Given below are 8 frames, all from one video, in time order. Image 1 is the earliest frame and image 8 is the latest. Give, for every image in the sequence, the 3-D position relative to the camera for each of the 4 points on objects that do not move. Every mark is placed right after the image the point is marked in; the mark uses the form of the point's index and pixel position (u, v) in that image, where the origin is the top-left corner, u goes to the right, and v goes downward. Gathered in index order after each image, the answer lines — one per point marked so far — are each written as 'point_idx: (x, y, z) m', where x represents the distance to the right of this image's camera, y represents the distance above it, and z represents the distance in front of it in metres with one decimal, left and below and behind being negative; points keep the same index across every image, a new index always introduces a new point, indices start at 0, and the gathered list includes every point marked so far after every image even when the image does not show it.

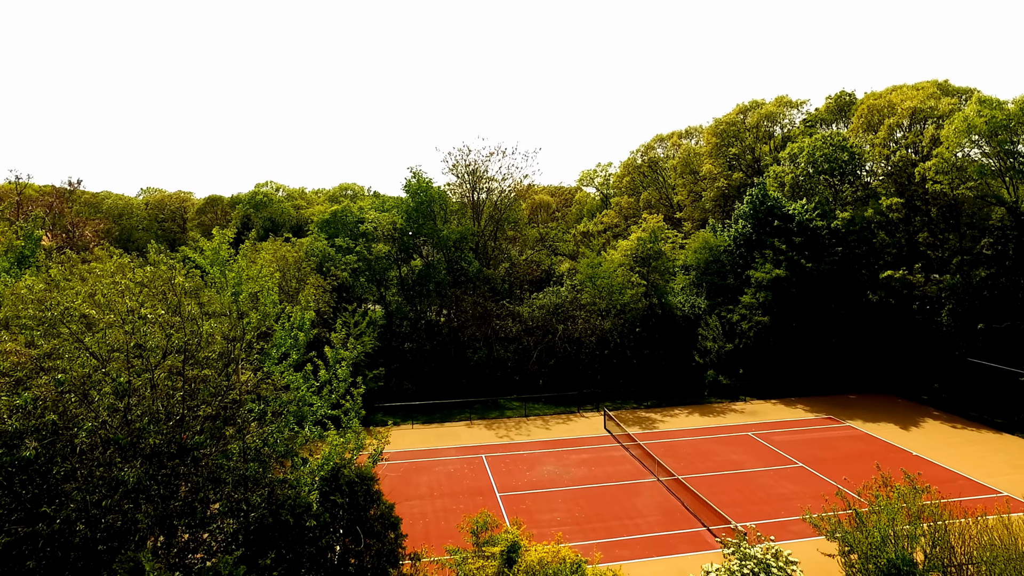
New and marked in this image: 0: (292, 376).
0: (-2.3, -0.9, +7.8) m
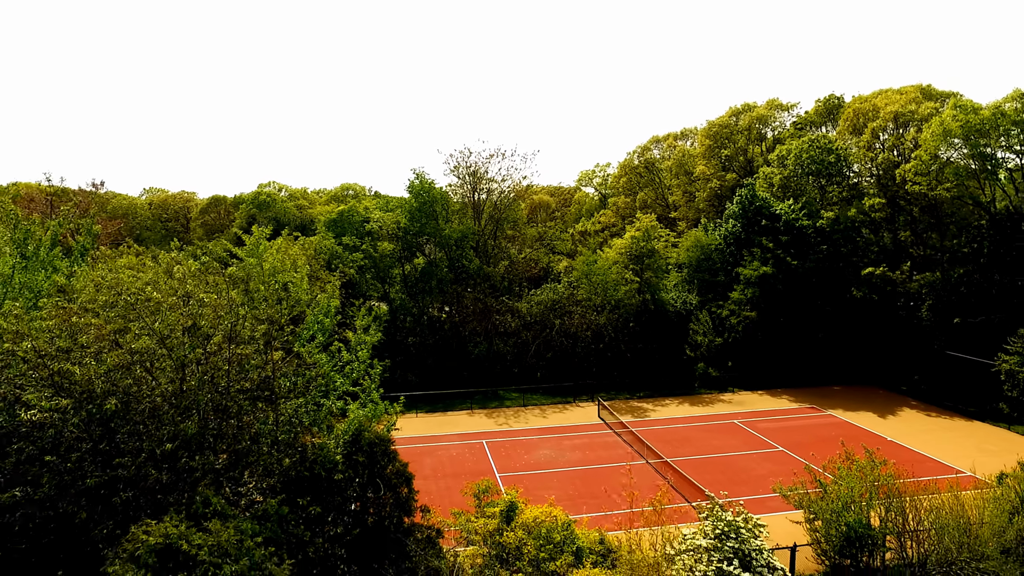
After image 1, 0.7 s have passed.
0: (-2.3, -0.8, +8.8) m
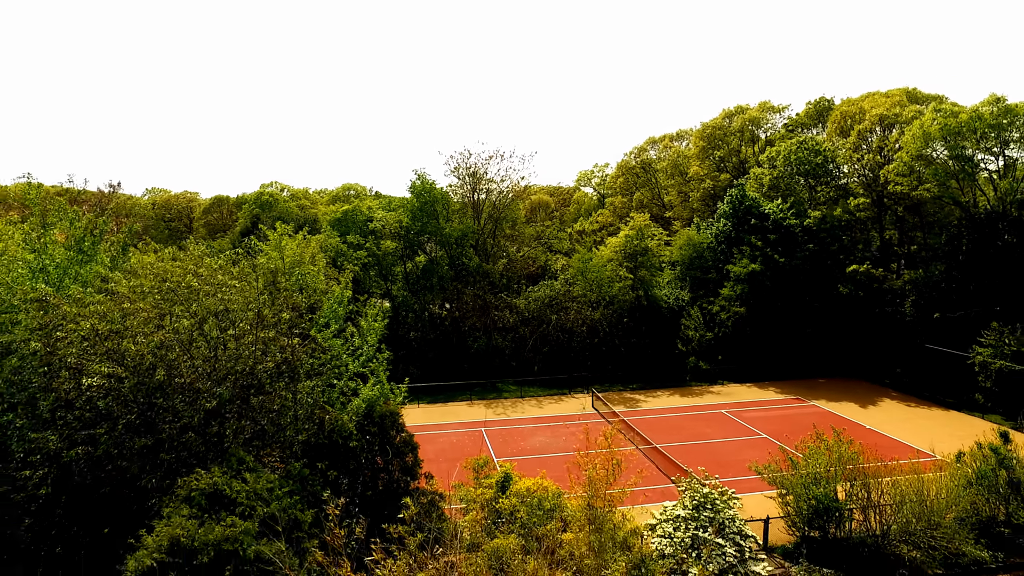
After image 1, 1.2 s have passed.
0: (-2.4, -0.7, +9.8) m
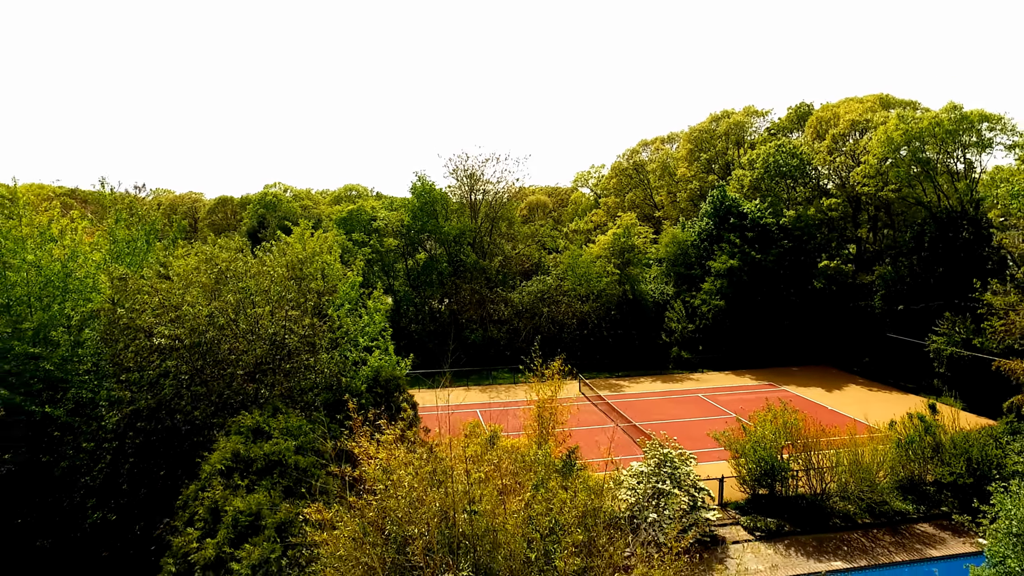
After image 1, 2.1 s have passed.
0: (-2.6, -0.5, +11.5) m
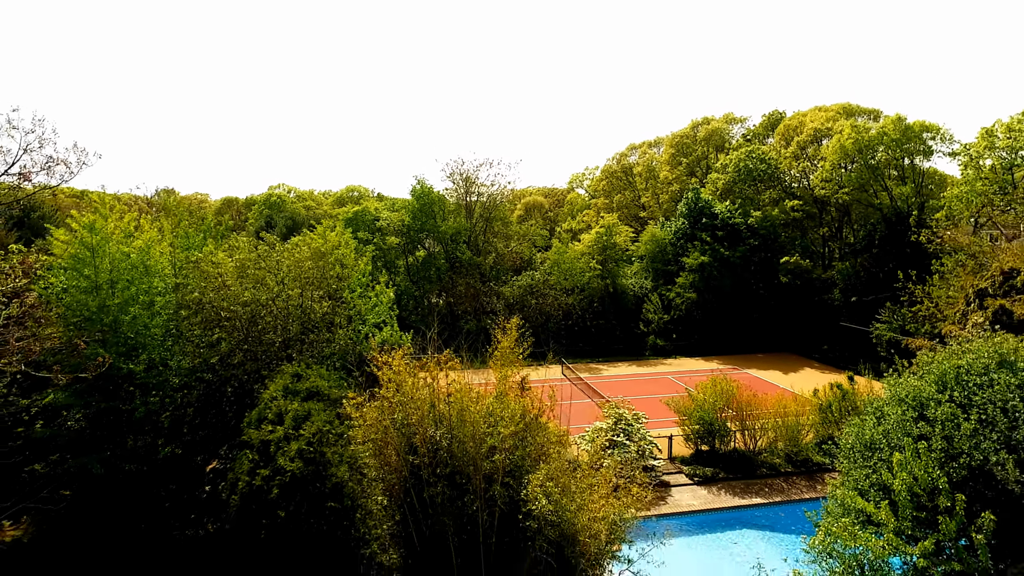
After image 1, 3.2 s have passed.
0: (-2.9, -0.3, +14.1) m
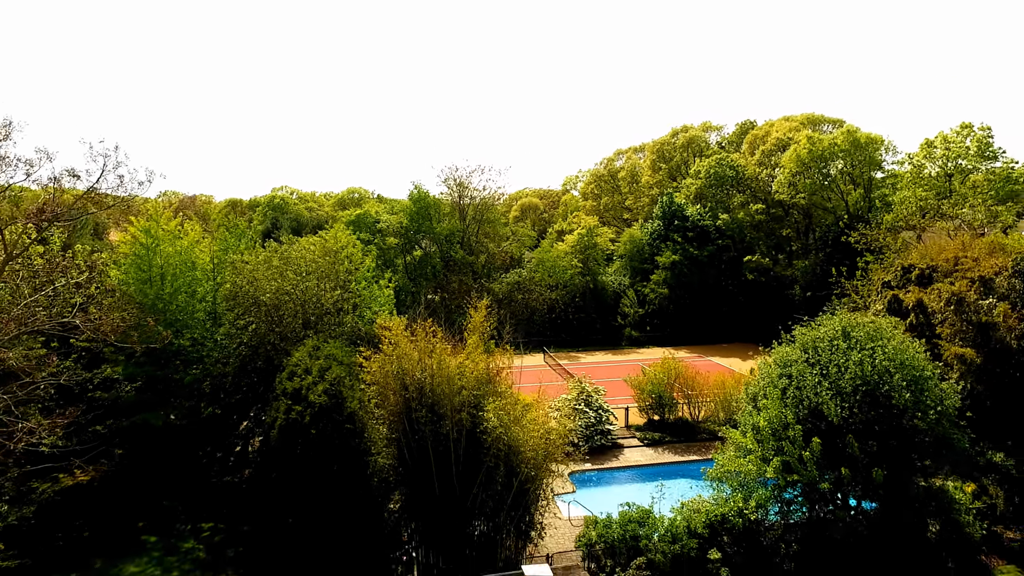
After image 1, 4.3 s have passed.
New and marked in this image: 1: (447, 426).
0: (-3.4, -0.1, +16.9) m
1: (-0.8, -1.8, +9.6) m
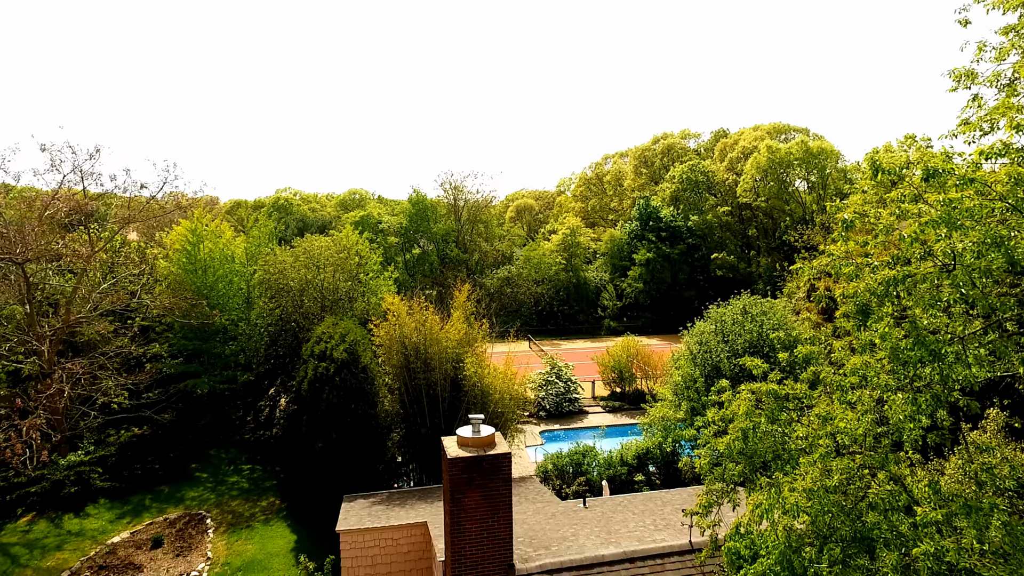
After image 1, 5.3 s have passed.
0: (-3.9, +0.1, +20.2) m
1: (-1.3, -1.5, +12.9) m
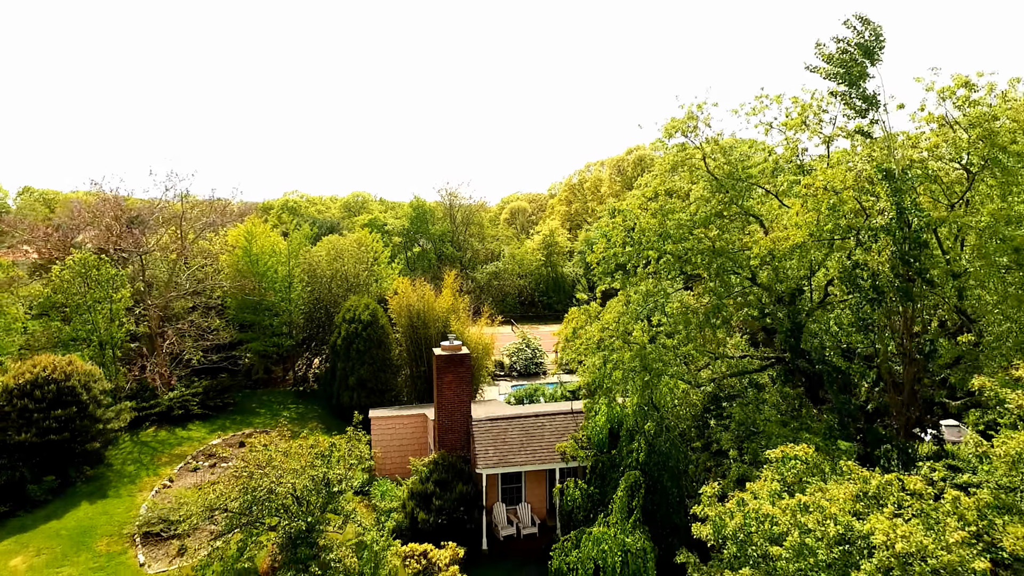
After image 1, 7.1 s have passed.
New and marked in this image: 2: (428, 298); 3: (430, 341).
0: (-4.6, +0.5, +26.0) m
1: (-2.0, -1.1, +18.7) m
2: (-2.2, -0.2, +19.1) m
3: (-2.1, -1.3, +18.8) m
